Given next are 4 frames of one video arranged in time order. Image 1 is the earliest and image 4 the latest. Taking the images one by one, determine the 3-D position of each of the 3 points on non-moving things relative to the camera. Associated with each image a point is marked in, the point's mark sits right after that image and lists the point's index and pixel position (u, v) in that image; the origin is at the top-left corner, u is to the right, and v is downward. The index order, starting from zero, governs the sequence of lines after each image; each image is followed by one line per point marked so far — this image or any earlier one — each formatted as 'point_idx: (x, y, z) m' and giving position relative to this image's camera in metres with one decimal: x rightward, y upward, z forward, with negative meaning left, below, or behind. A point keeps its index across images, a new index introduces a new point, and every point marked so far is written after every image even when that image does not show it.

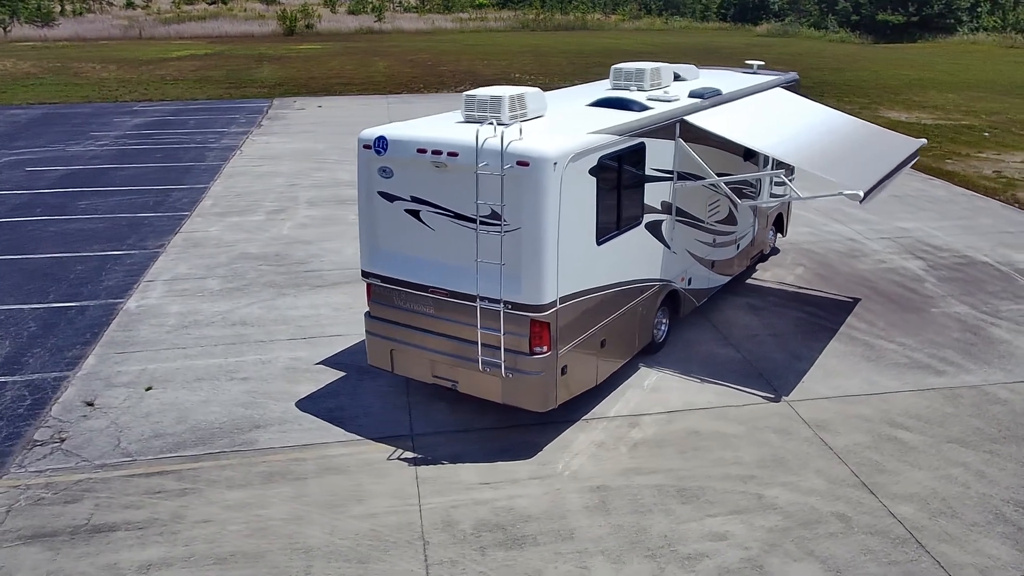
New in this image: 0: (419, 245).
0: (-0.7, +0.3, +7.0) m
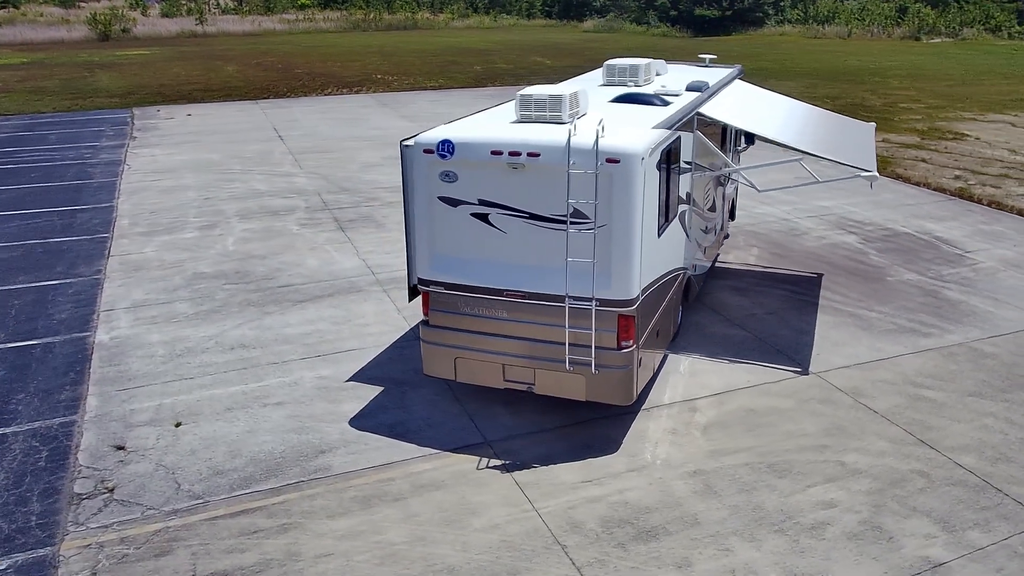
0: (-0.2, +0.3, +6.8) m
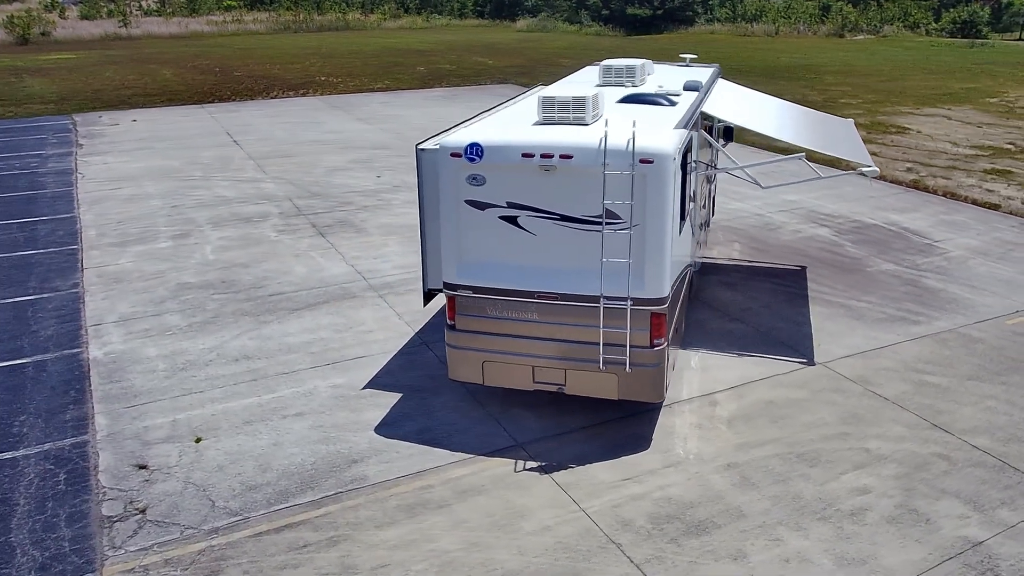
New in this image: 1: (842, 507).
0: (0.0, +0.3, +6.8) m
1: (+2.3, -1.5, +6.3) m
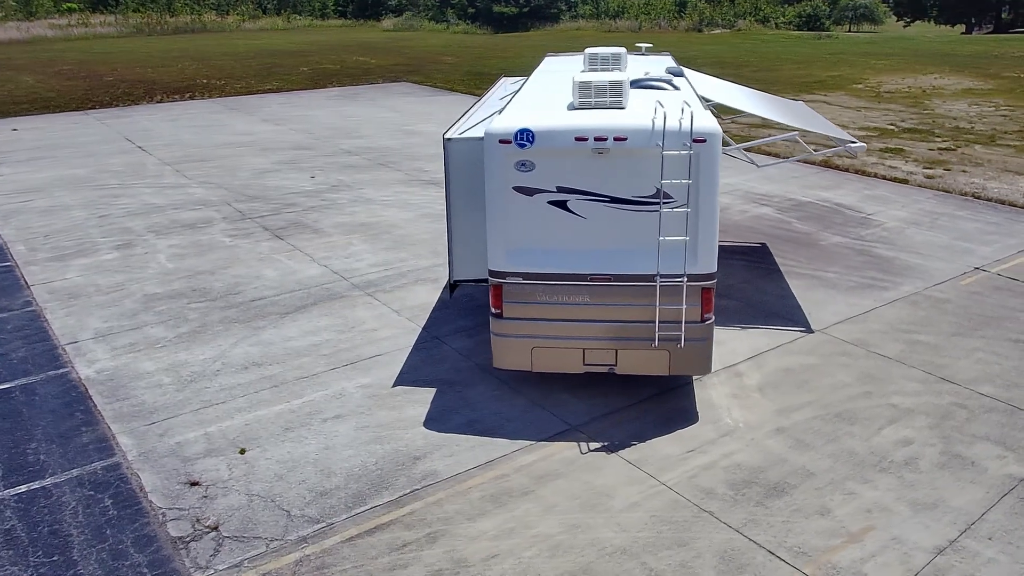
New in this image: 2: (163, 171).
0: (+0.4, +0.4, +6.9) m
1: (+2.8, -1.3, +6.7) m
2: (-6.0, +2.0, +15.5) m
